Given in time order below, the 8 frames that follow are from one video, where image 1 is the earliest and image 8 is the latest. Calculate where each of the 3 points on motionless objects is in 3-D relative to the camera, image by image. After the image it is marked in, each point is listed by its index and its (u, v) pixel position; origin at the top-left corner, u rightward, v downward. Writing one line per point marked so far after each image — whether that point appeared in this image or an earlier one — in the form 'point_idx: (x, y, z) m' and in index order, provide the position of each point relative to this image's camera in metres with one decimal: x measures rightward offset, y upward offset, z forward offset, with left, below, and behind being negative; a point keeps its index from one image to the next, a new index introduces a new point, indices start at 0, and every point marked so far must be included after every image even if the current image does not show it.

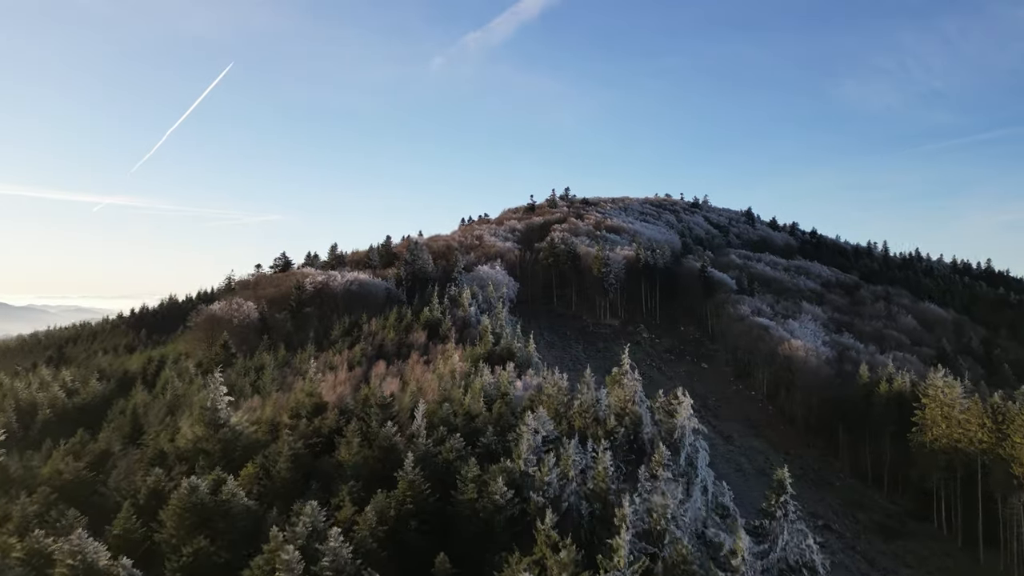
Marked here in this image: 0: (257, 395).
0: (-7.7, -3.3, +19.7) m
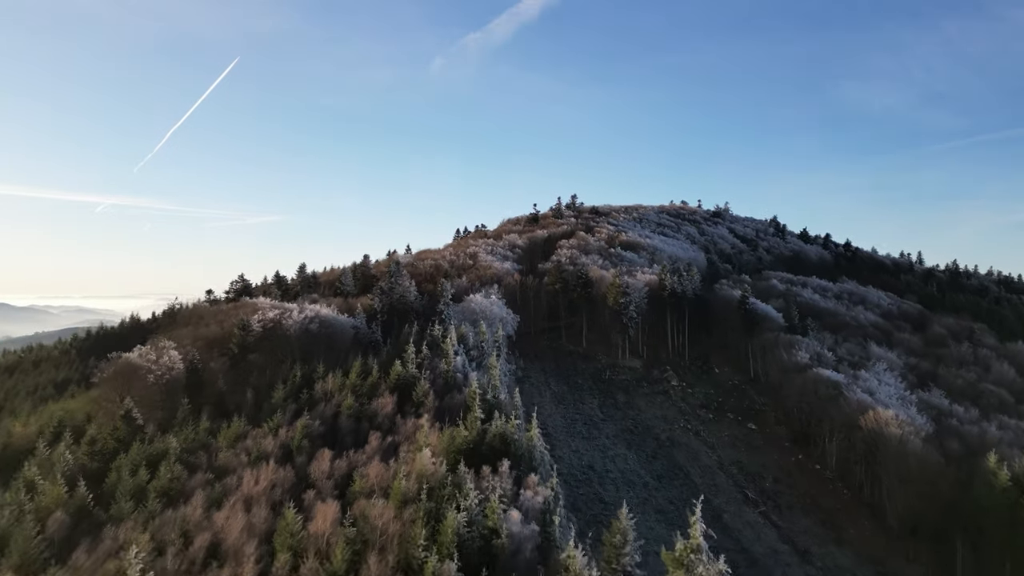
0: (-7.8, -4.9, +13.3) m
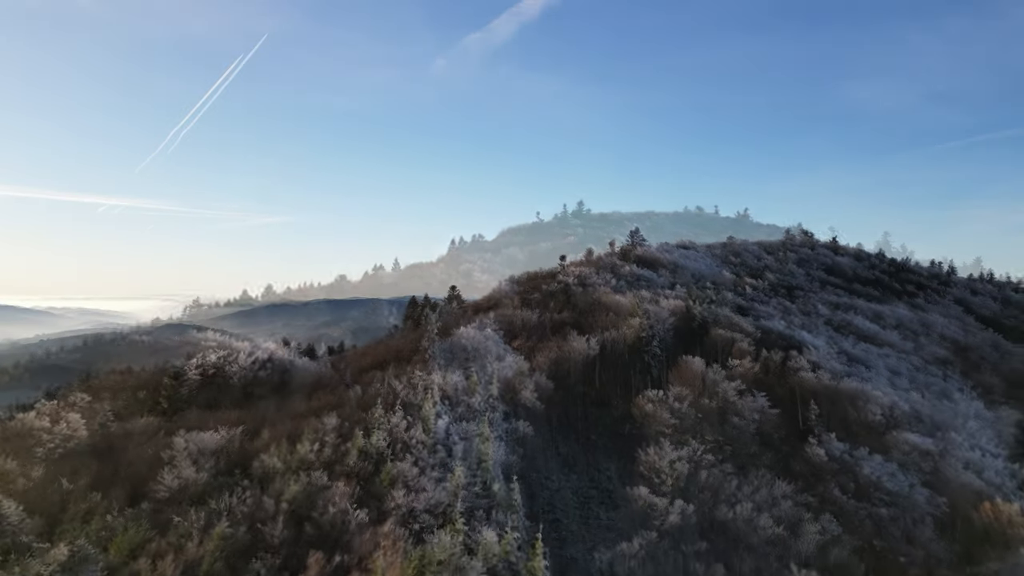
0: (-7.9, -6.1, +8.4) m
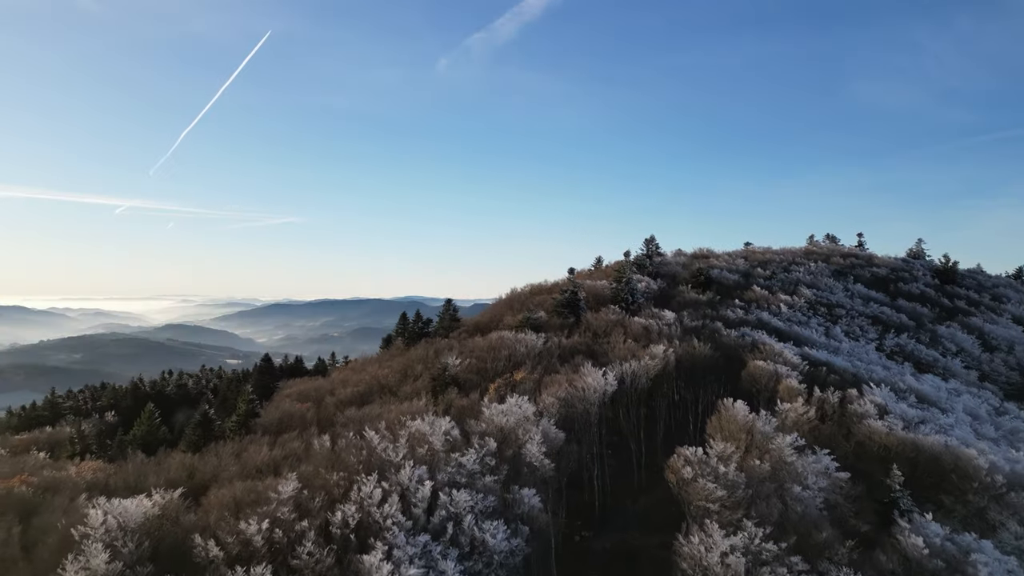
0: (-7.9, -7.2, +2.5) m
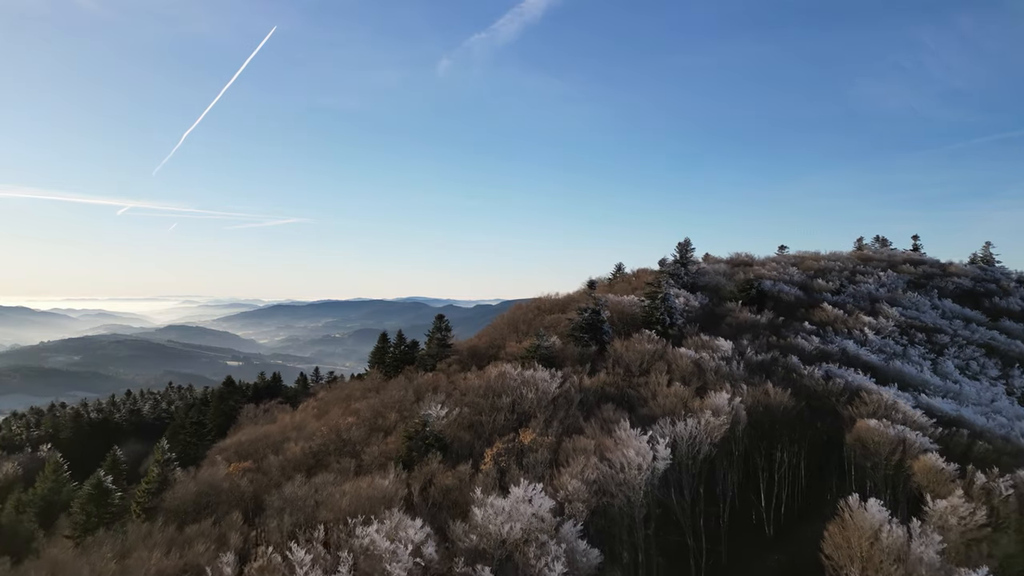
0: (-7.8, -8.2, -7.0) m
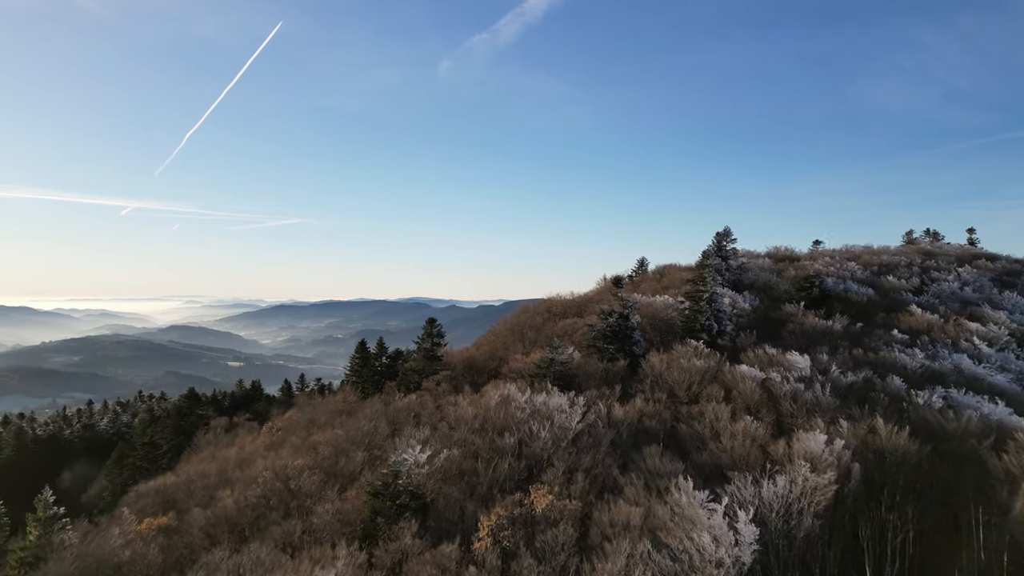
0: (-7.7, -8.1, -14.2) m
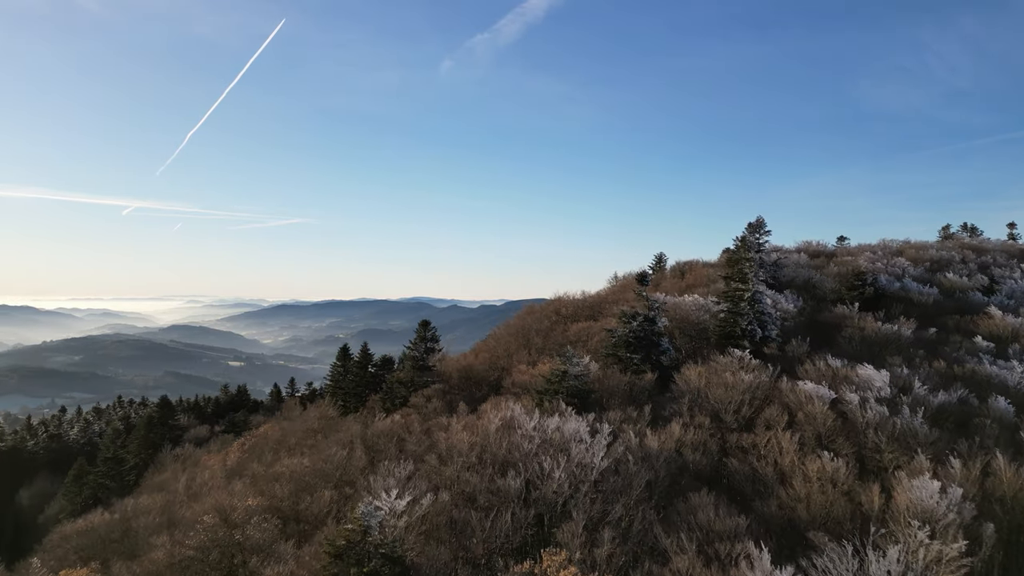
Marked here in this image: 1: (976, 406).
0: (-7.6, -8.0, -18.6) m
1: (+12.1, -3.0, +17.1) m
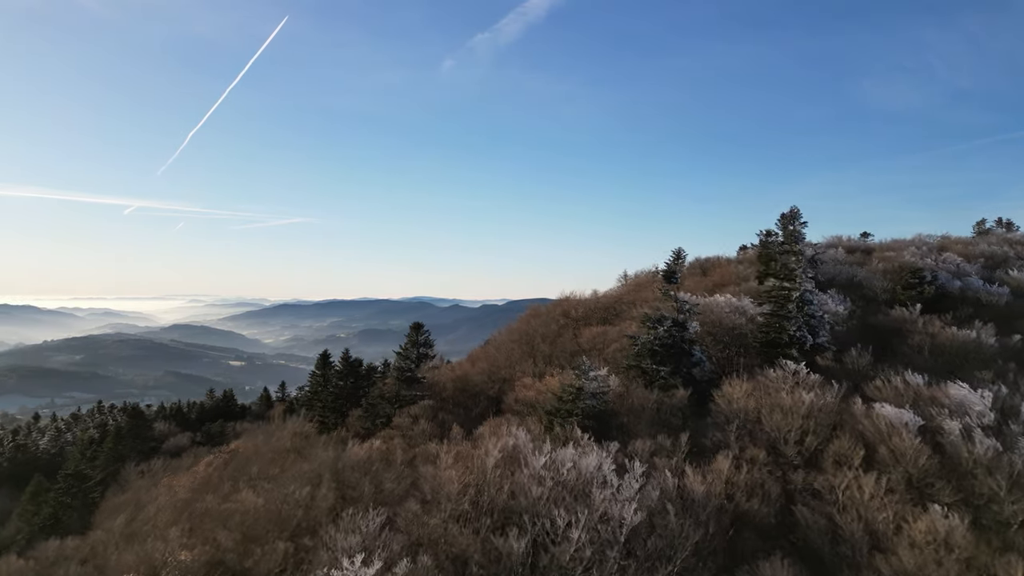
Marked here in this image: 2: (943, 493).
0: (-7.6, -8.0, -22.2) m
1: (+12.2, -3.0, +13.4) m
2: (+7.7, -3.6, +11.7) m
